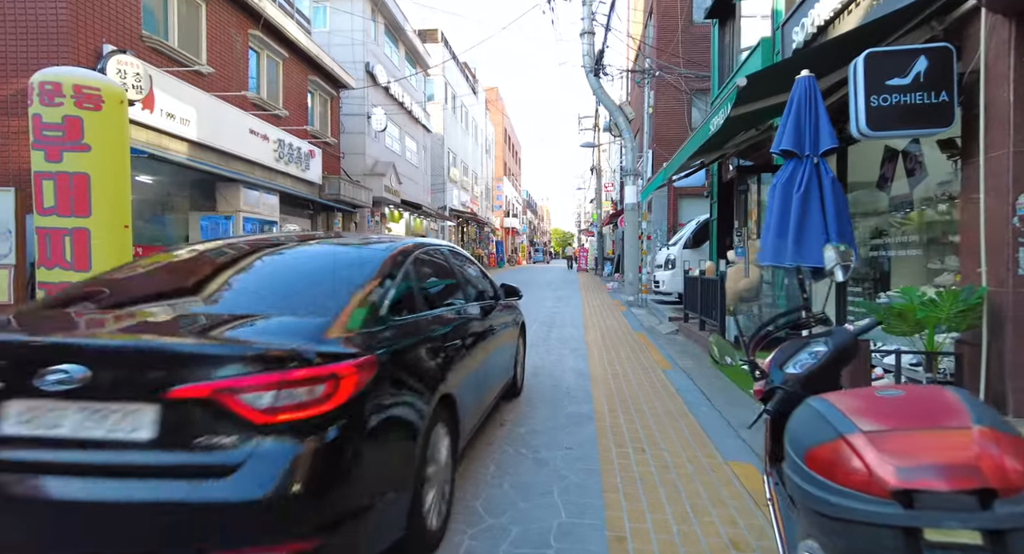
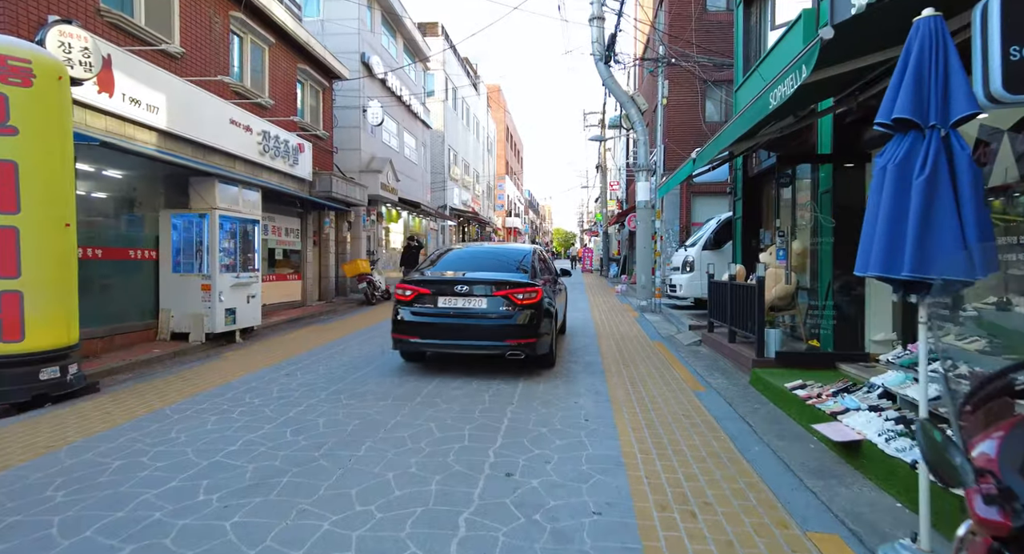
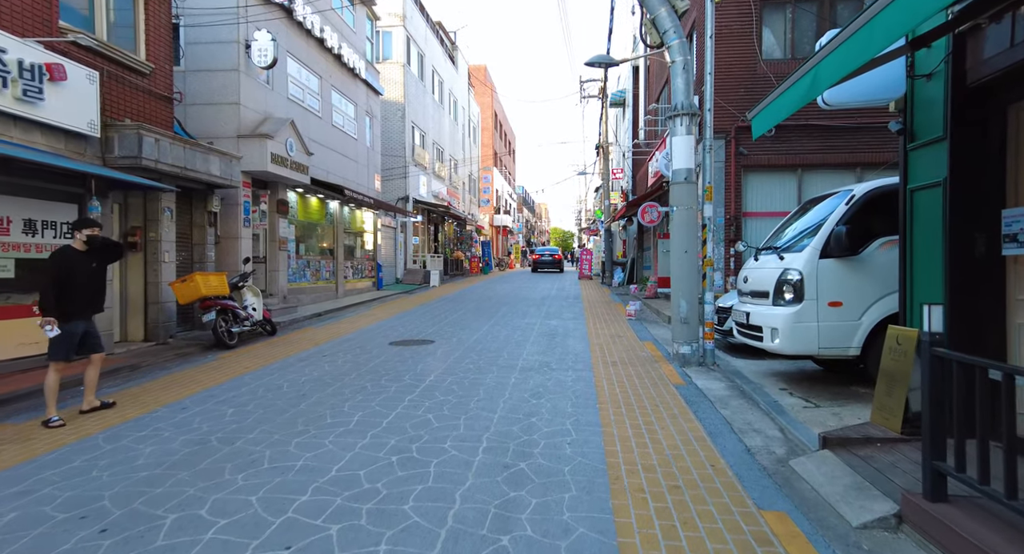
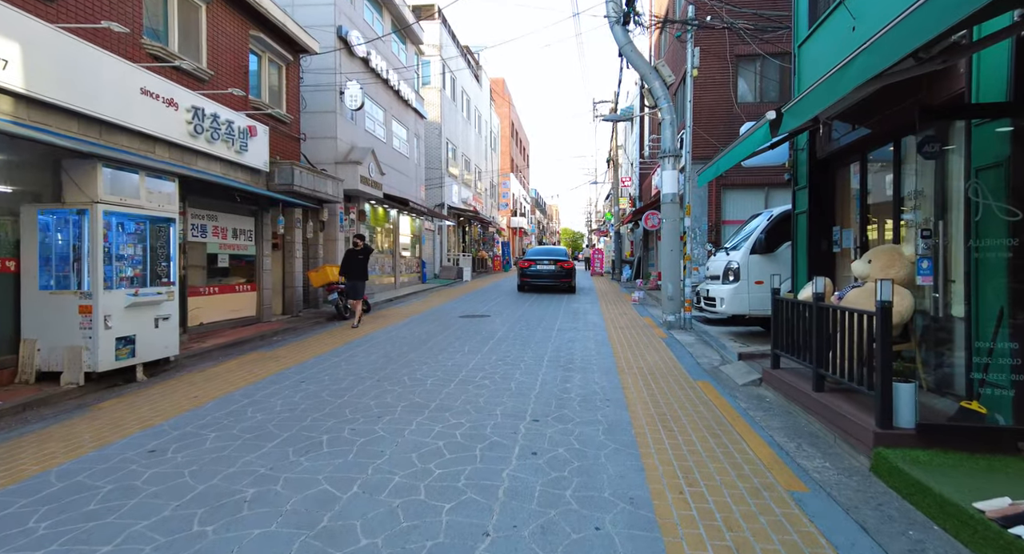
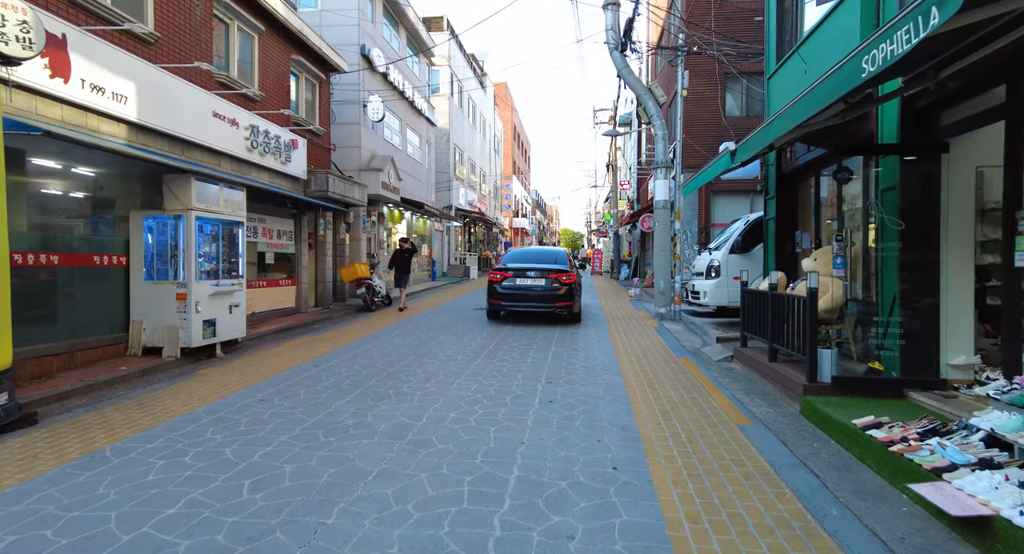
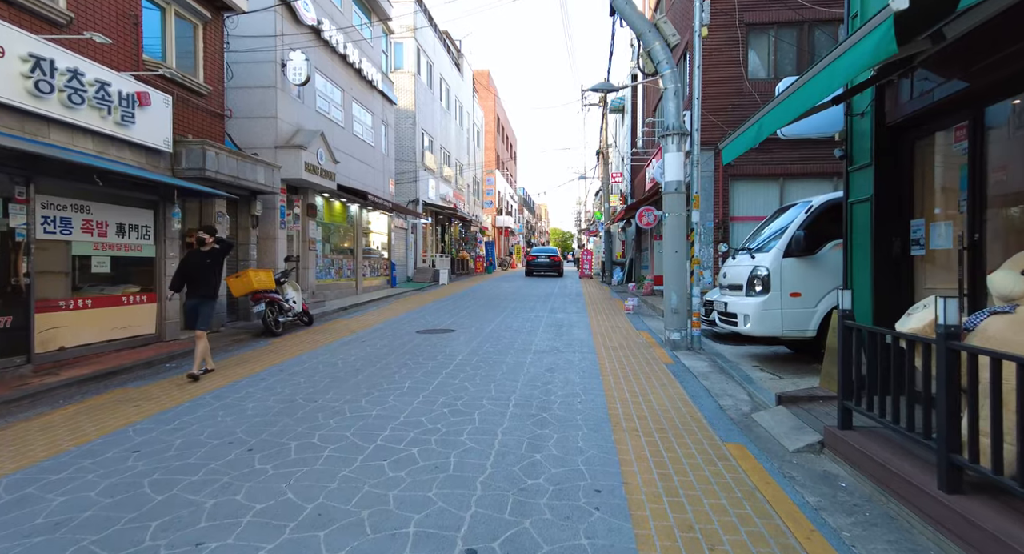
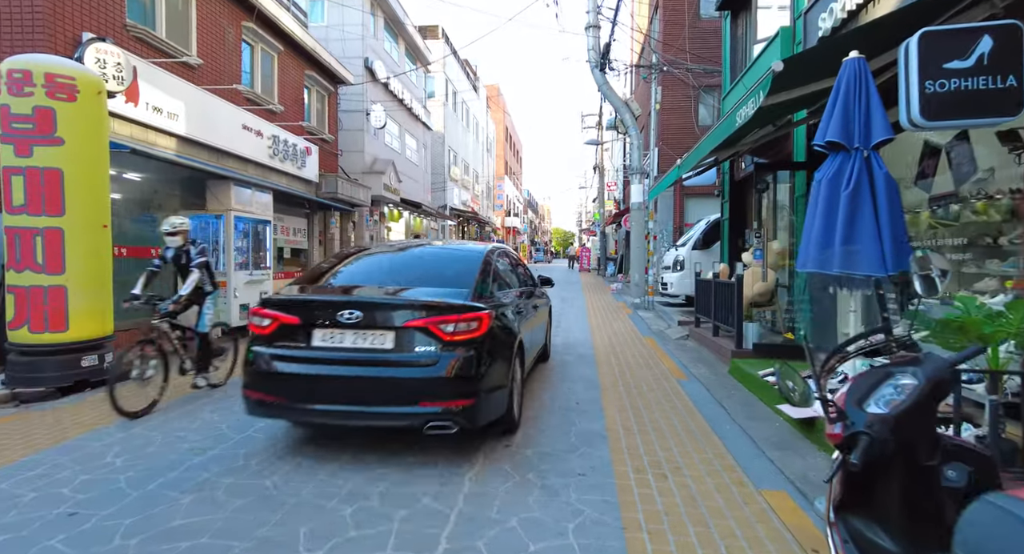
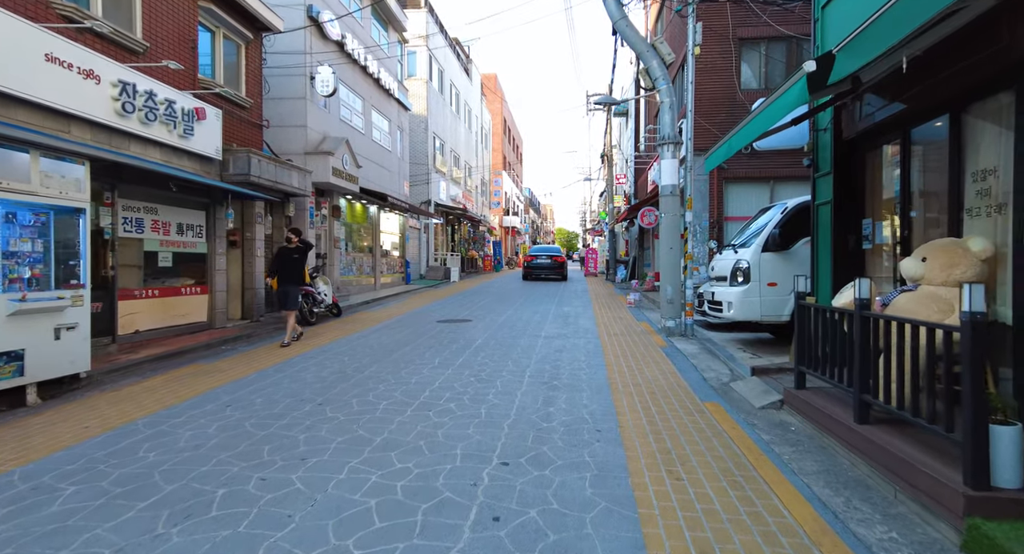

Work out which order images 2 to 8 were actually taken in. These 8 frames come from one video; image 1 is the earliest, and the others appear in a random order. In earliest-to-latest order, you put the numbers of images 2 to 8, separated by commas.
7, 2, 5, 4, 8, 6, 3
